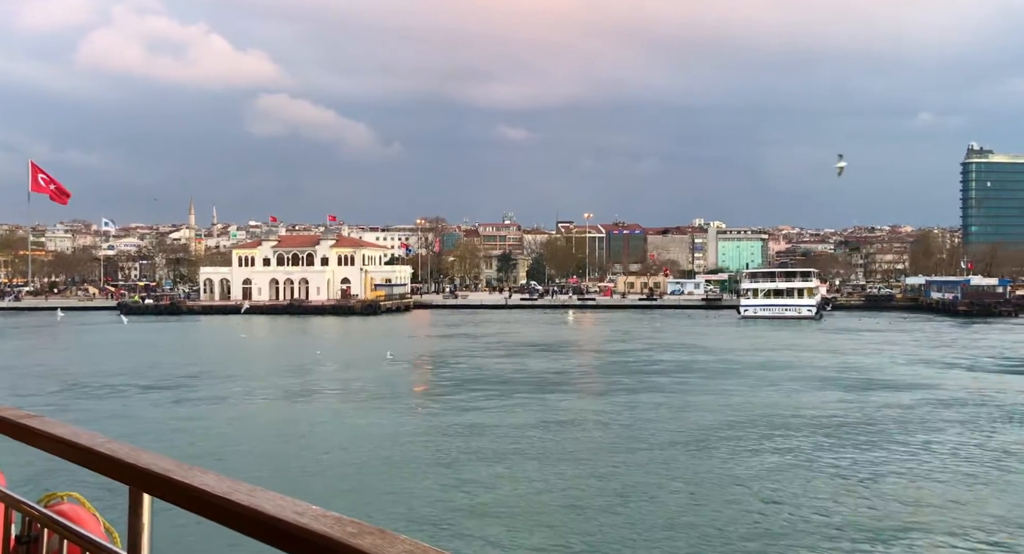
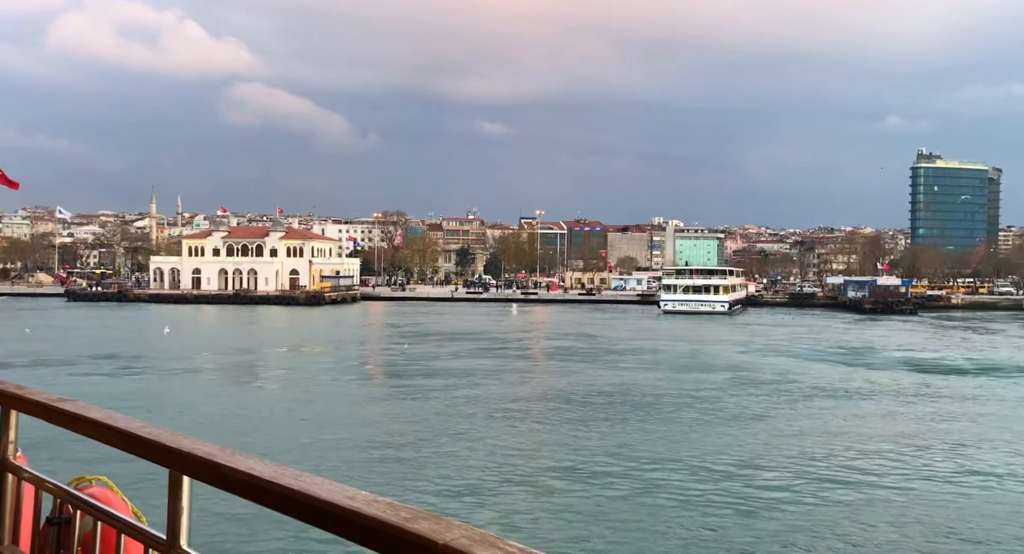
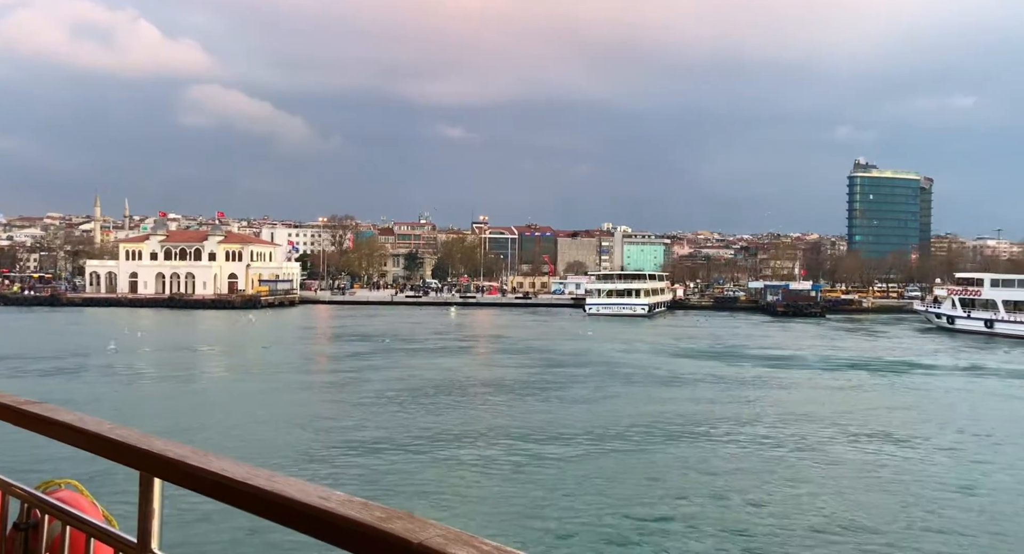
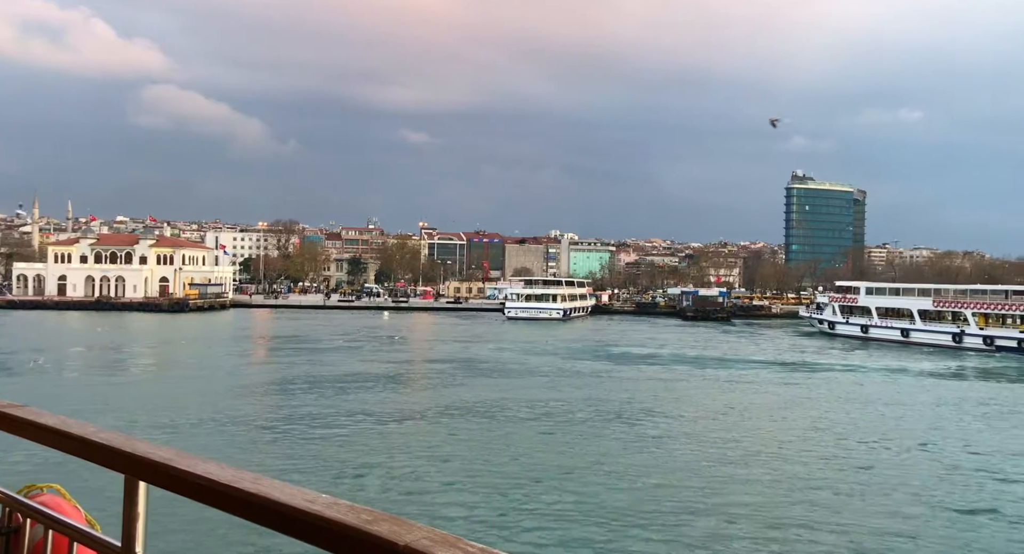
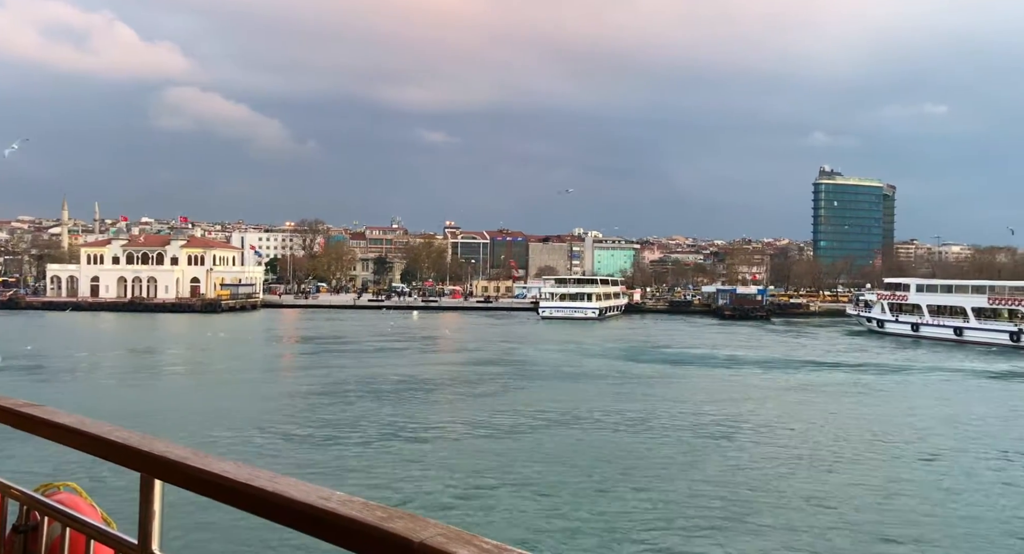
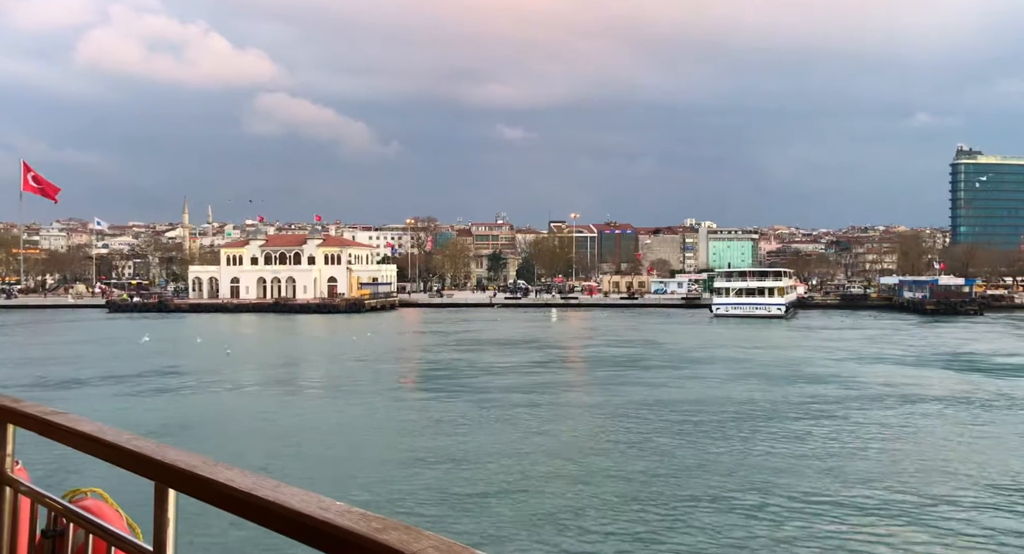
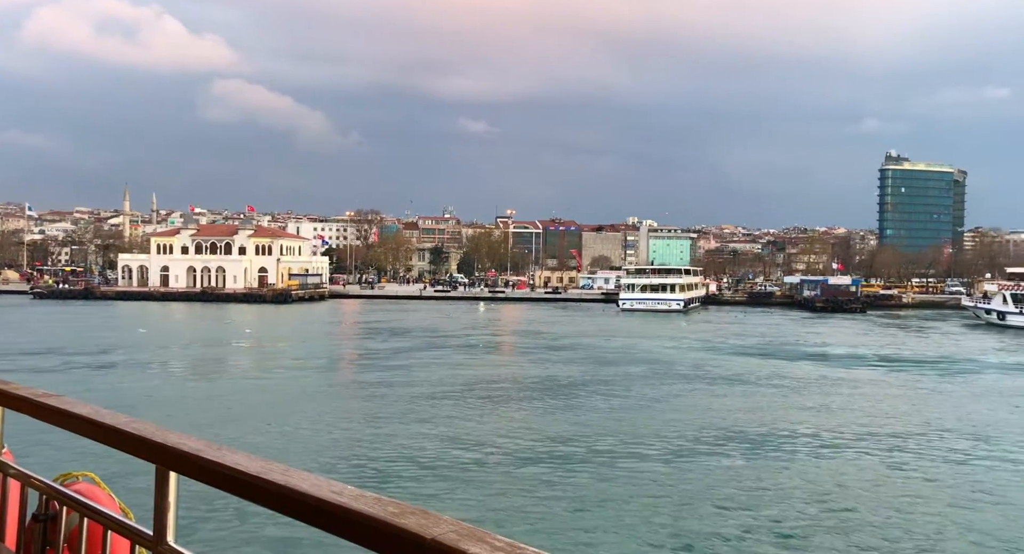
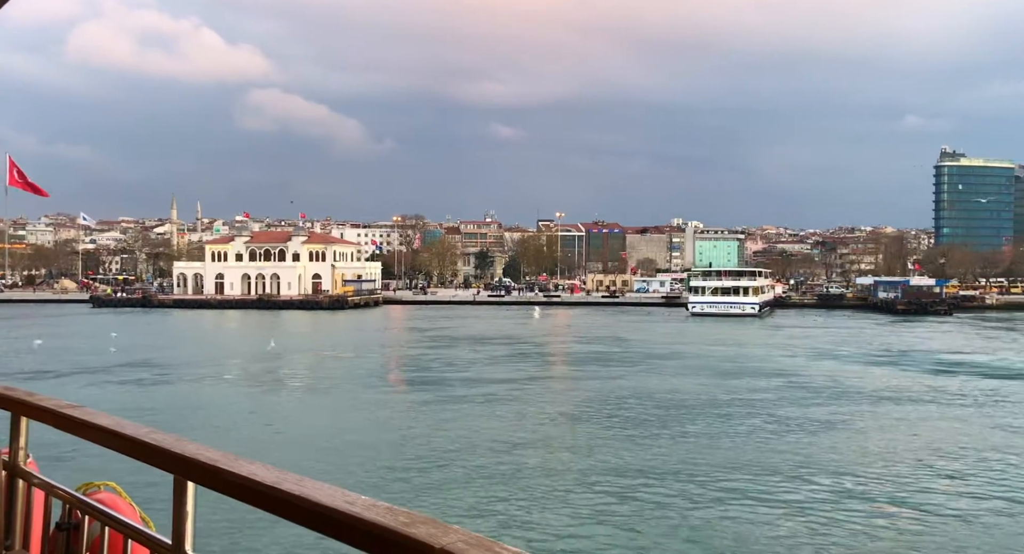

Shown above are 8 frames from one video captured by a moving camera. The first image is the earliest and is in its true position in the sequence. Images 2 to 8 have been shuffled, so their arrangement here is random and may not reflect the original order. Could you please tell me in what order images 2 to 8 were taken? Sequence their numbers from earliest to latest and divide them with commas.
6, 8, 2, 7, 3, 5, 4
